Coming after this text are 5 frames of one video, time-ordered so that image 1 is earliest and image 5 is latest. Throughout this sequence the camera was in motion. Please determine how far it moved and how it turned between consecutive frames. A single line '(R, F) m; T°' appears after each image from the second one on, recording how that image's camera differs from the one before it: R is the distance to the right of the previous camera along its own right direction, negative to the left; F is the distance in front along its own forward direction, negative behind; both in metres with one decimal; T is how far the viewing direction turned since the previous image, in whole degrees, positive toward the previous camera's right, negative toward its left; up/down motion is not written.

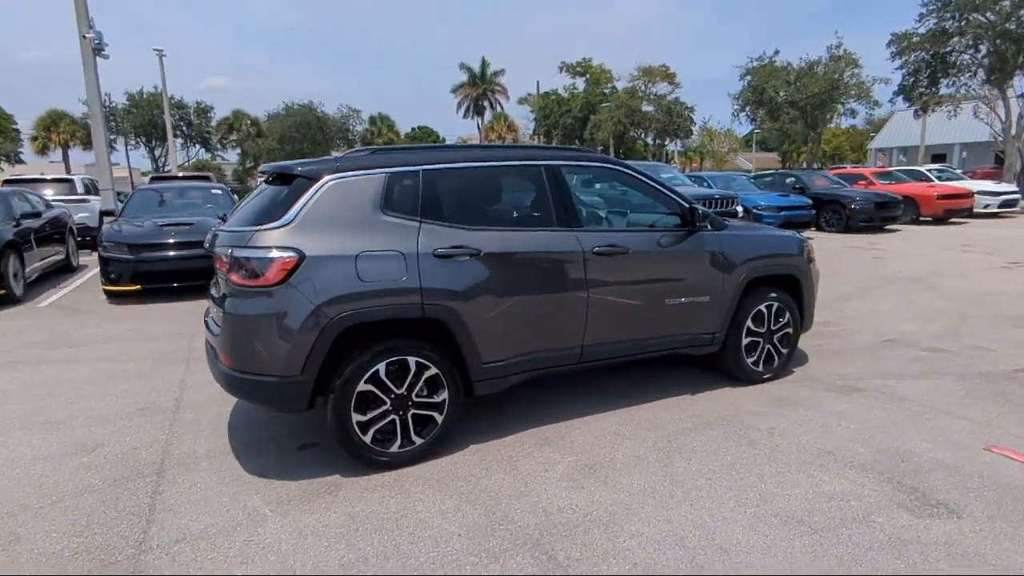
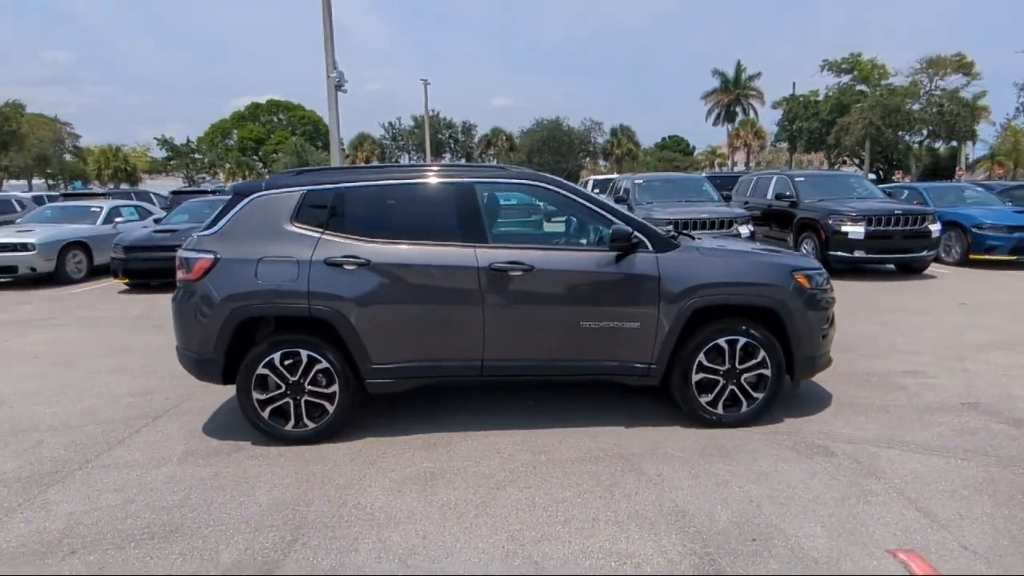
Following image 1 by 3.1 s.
(+2.8, +0.5) m; -24°
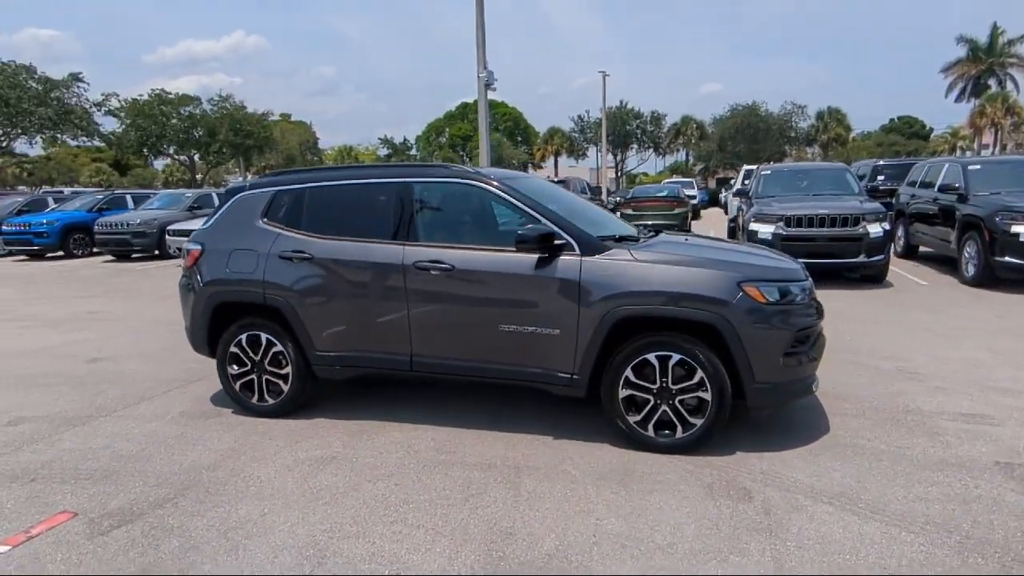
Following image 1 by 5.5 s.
(+2.2, +0.4) m; -18°
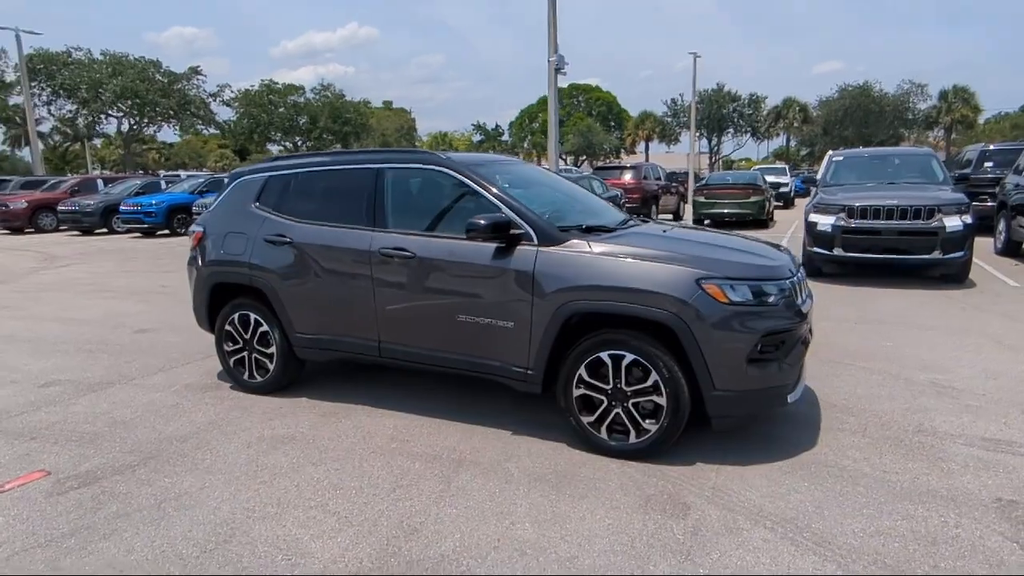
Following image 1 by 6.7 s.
(+1.0, +0.2) m; -9°
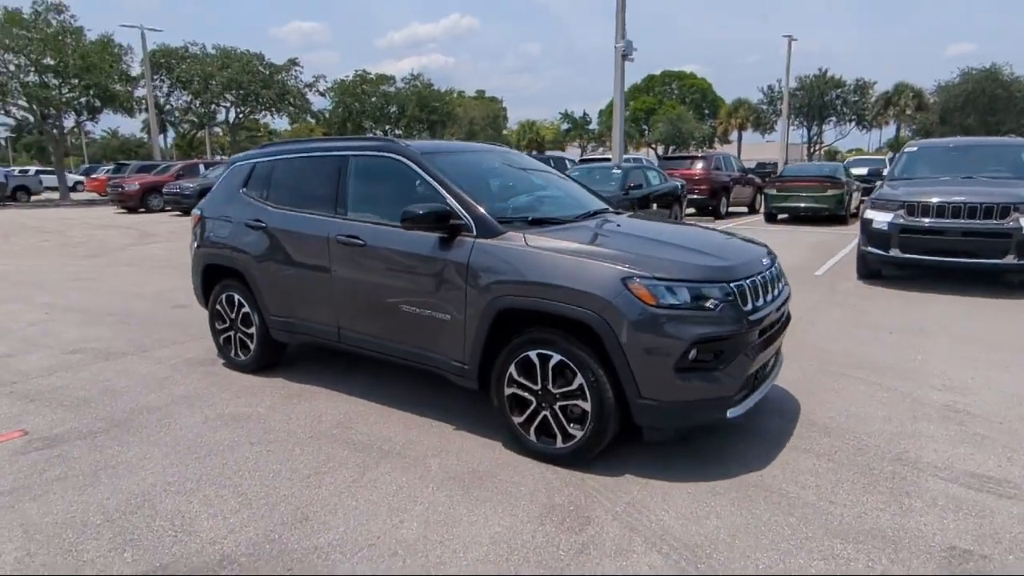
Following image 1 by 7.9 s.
(+1.1, +0.2) m; -8°
